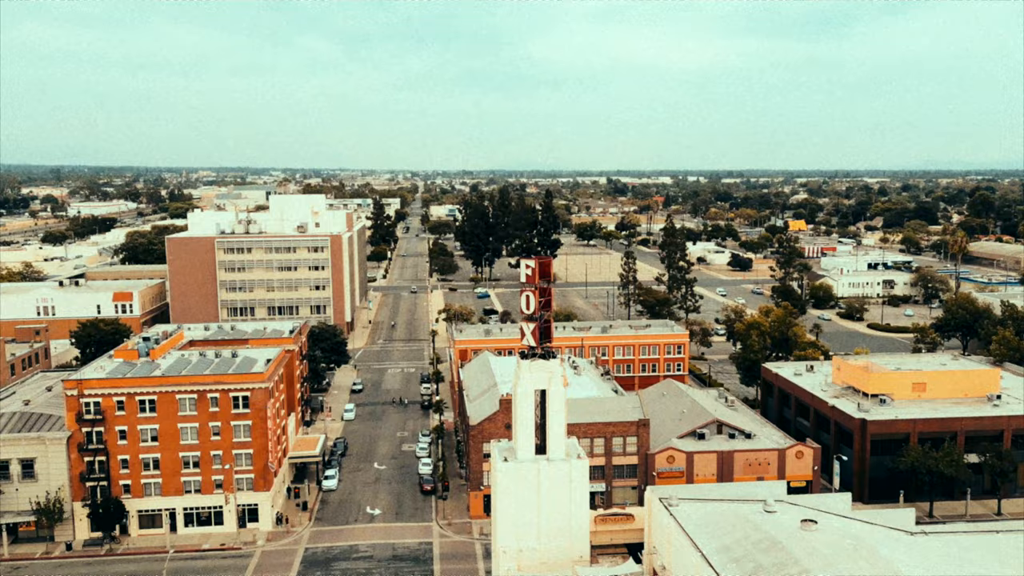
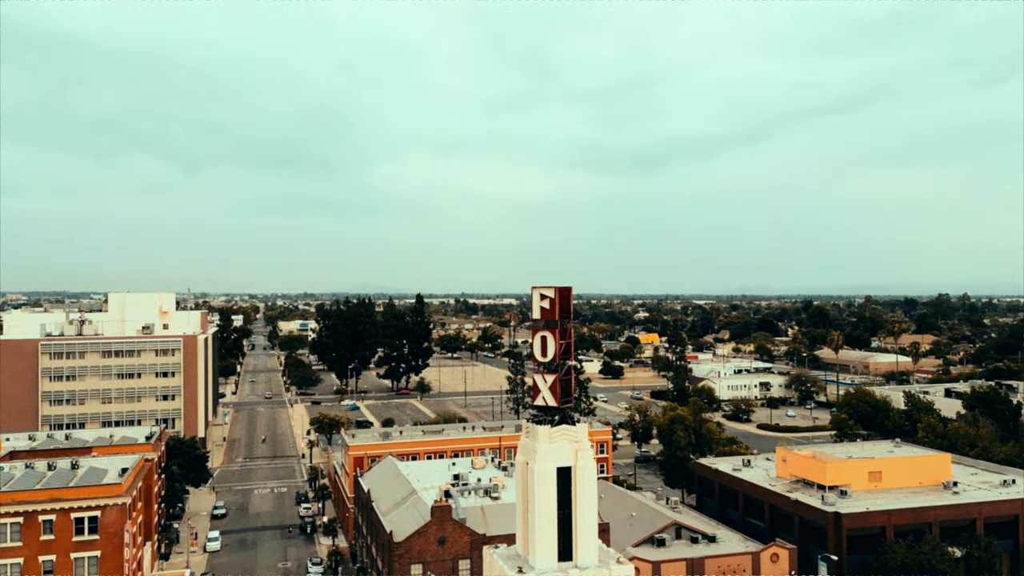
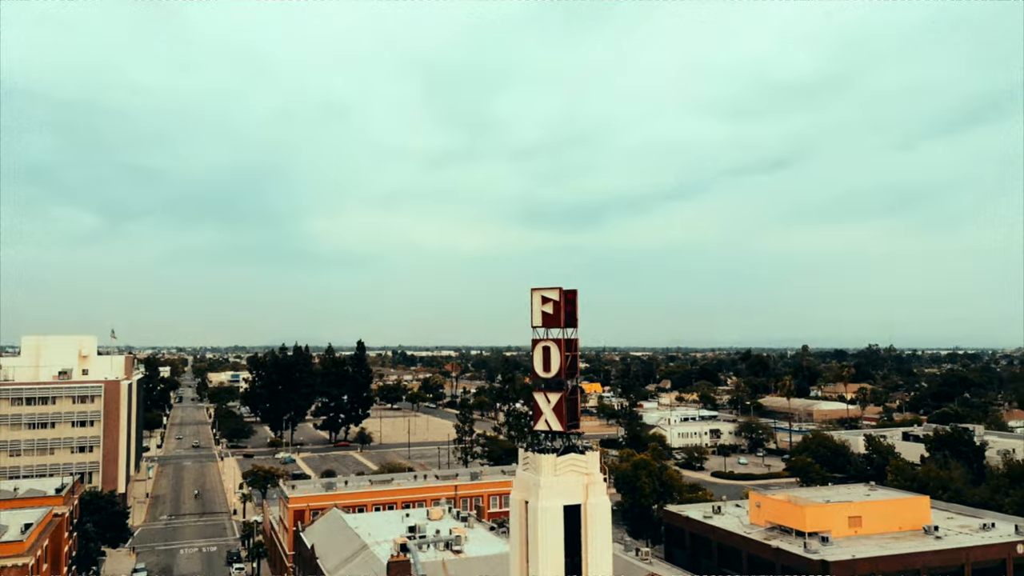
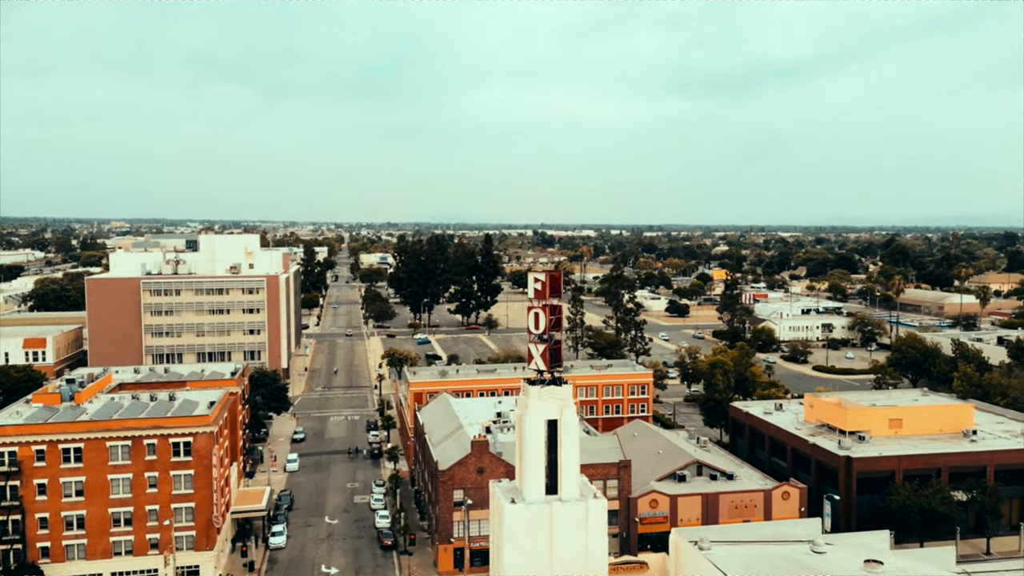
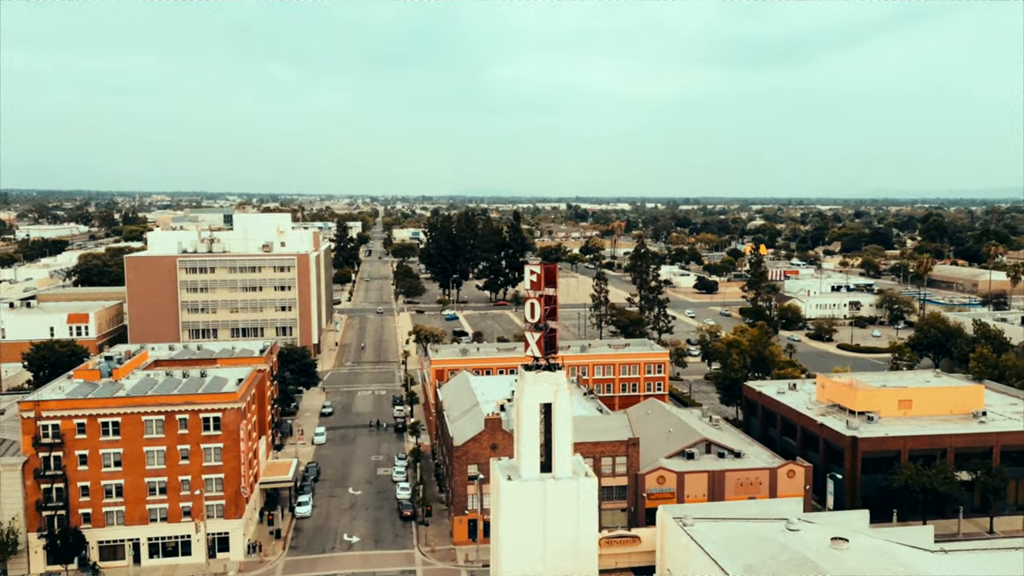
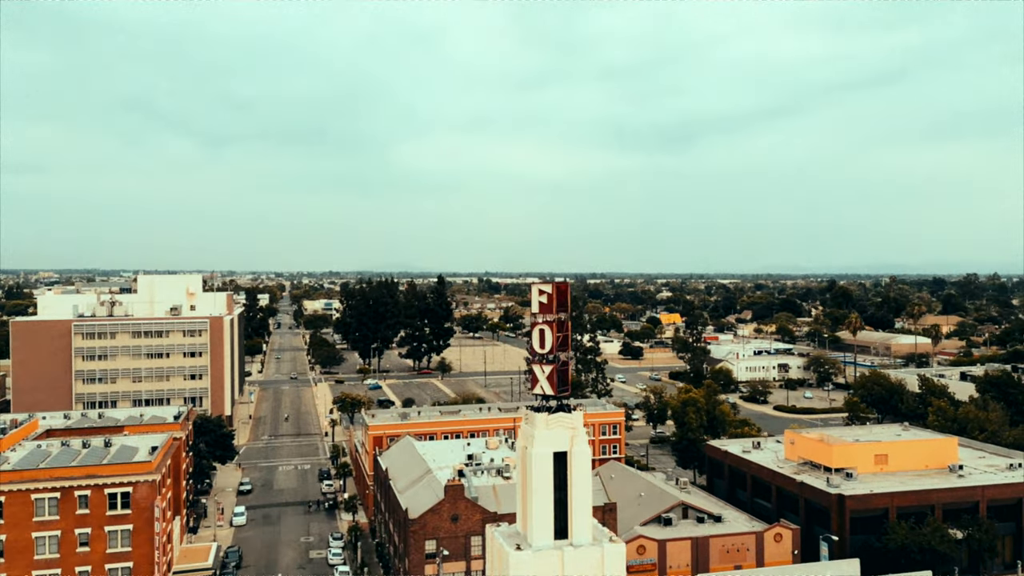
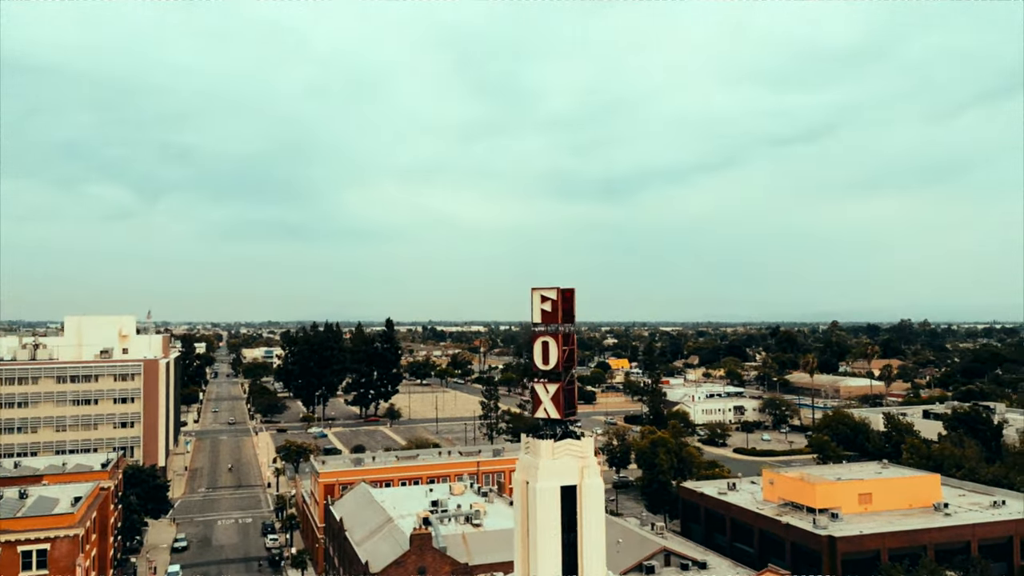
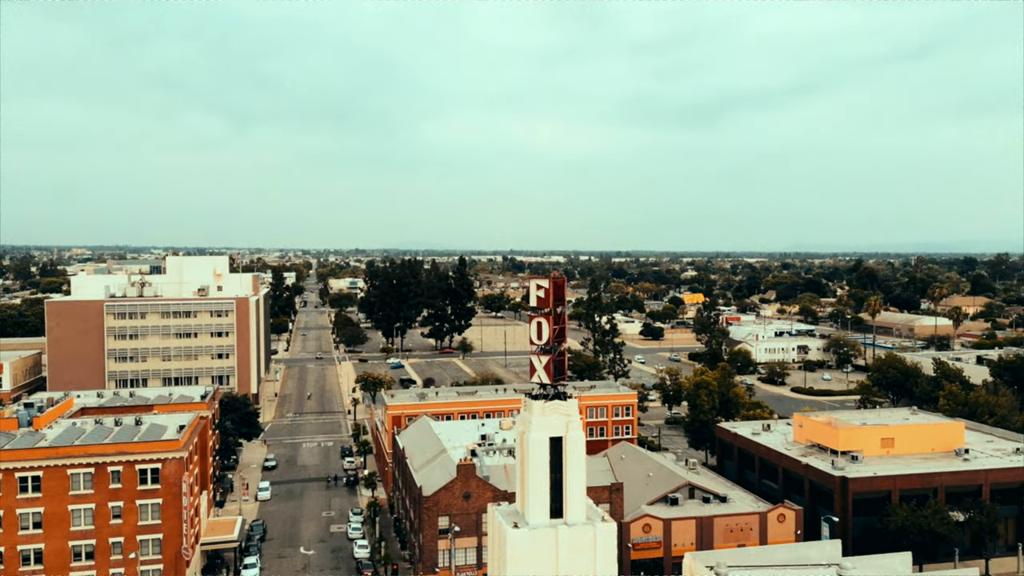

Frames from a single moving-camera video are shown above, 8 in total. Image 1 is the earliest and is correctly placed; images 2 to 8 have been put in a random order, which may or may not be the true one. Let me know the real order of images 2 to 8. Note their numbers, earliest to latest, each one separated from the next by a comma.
5, 4, 8, 6, 2, 7, 3
